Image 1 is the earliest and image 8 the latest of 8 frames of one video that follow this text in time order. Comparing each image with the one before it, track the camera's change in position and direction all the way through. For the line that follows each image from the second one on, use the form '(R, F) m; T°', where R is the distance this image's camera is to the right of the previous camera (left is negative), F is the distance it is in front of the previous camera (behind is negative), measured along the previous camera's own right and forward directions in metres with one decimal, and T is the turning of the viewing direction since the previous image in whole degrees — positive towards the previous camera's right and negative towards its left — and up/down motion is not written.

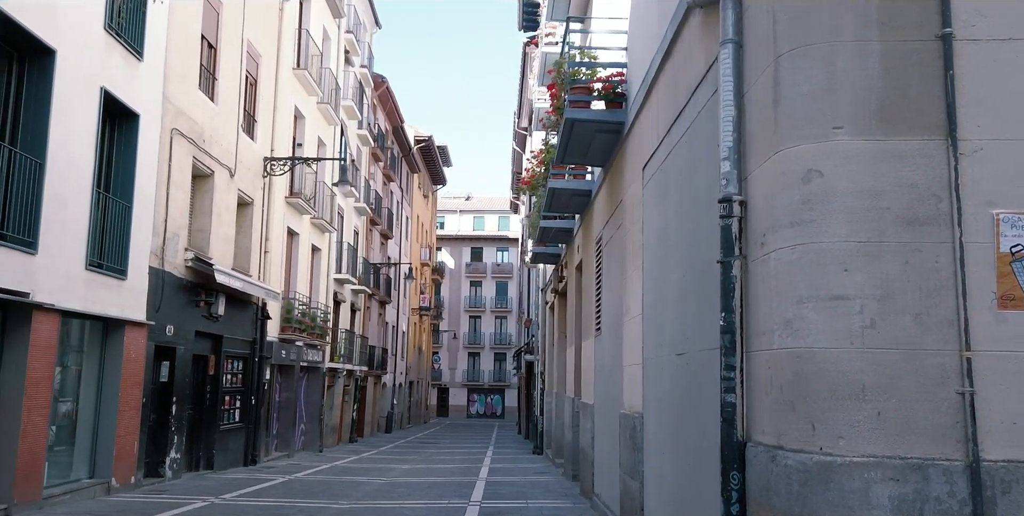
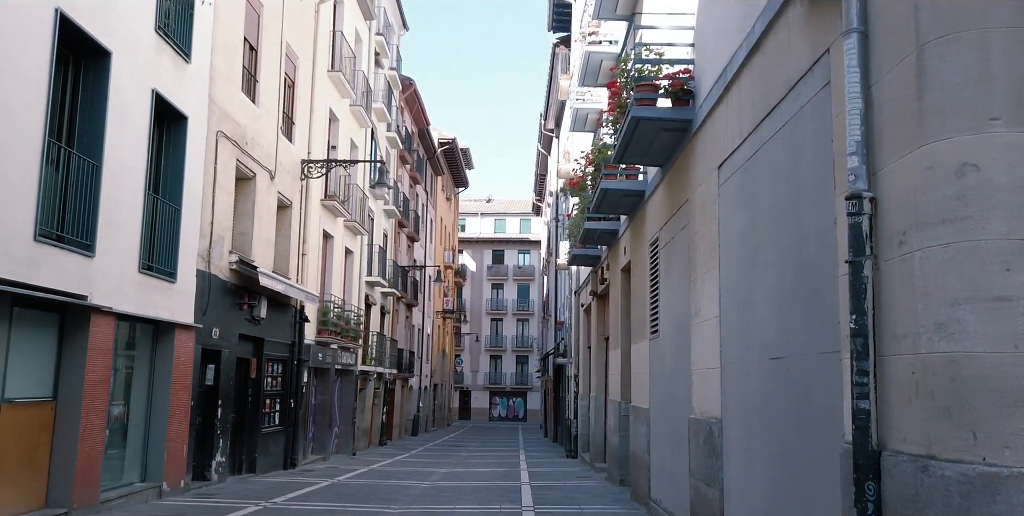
(-0.5, +0.2) m; -1°
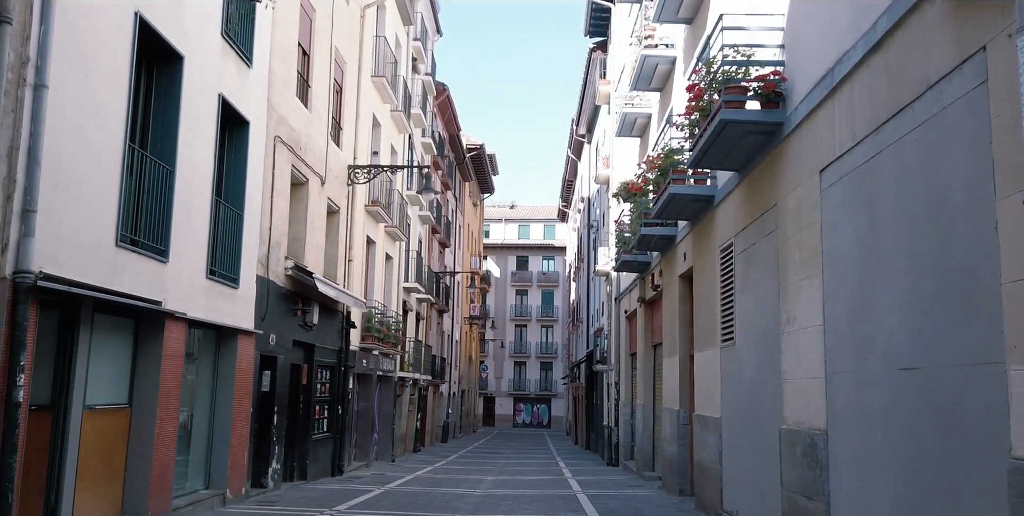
(-0.7, +0.2) m; -1°
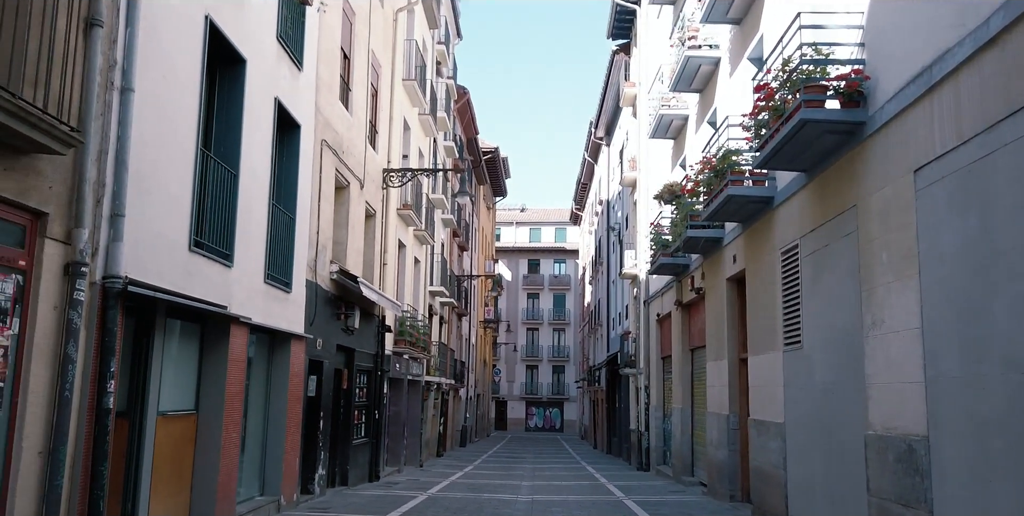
(-0.7, +0.1) m; -1°
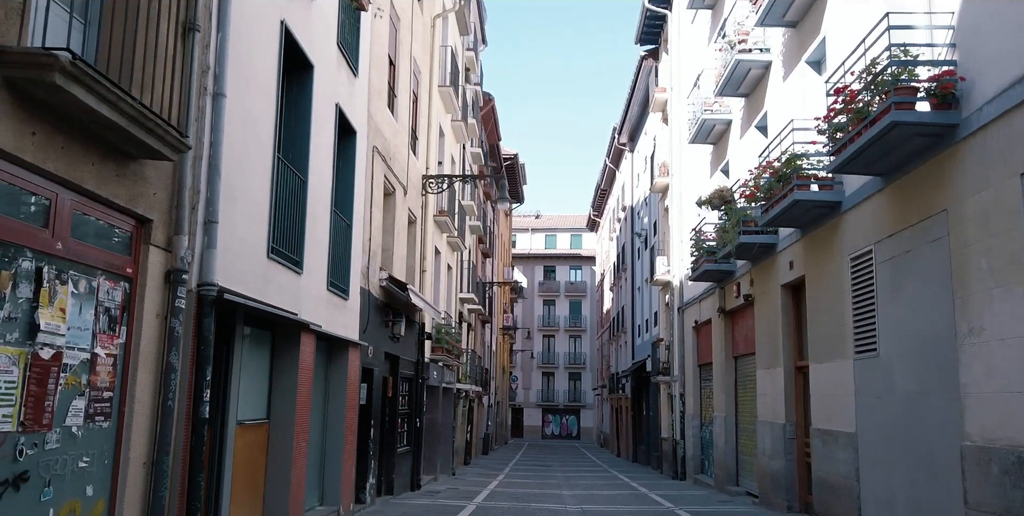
(-0.7, +0.2) m; -1°
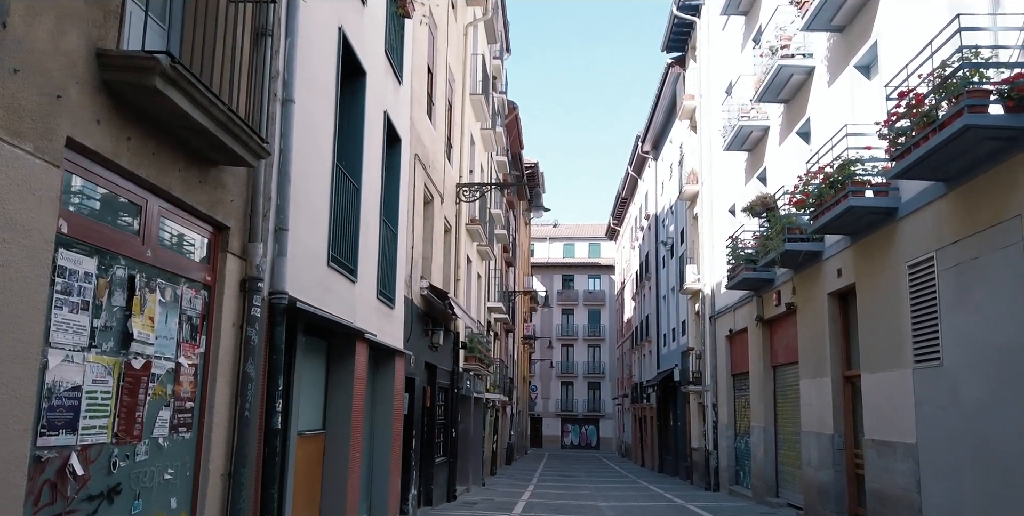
(-0.5, +0.1) m; -1°
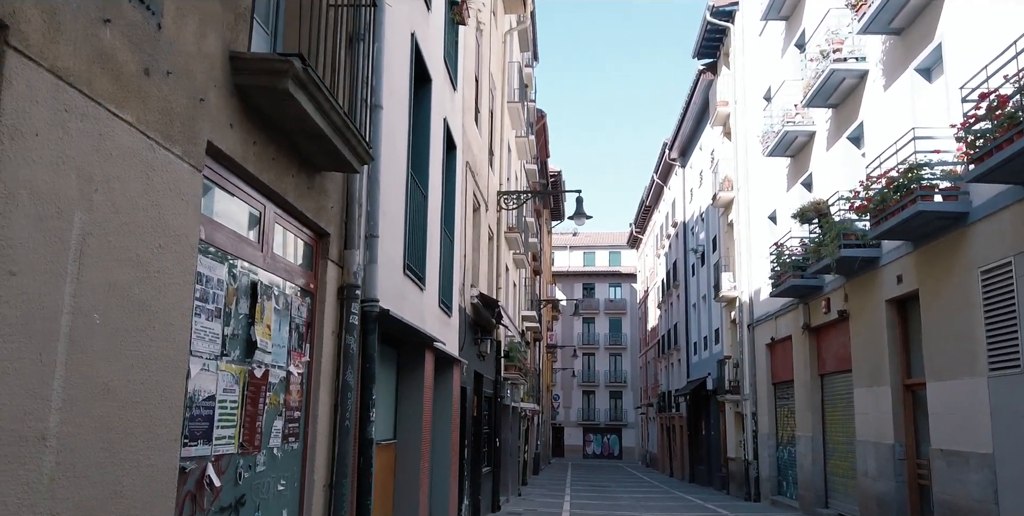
(-0.6, +0.1) m; -1°
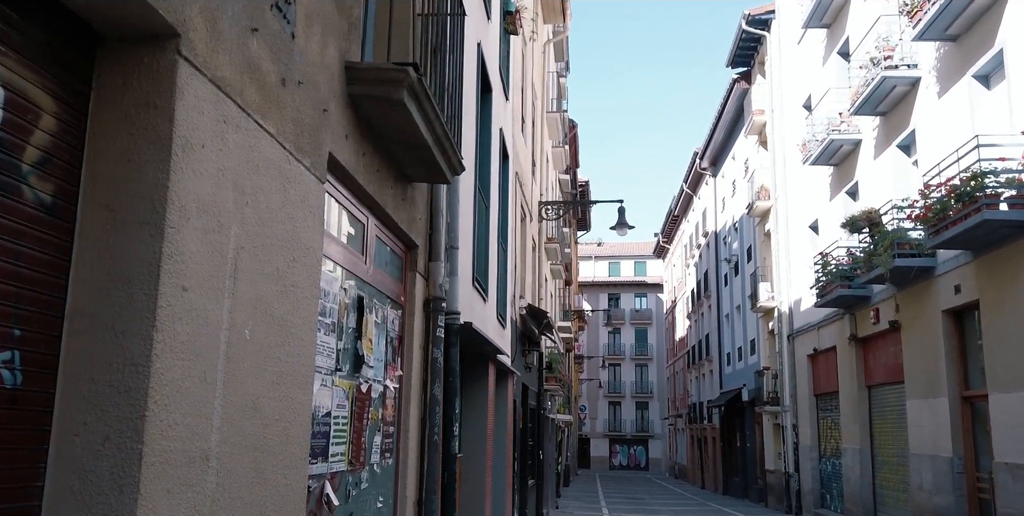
(-0.5, +0.1) m; -2°
